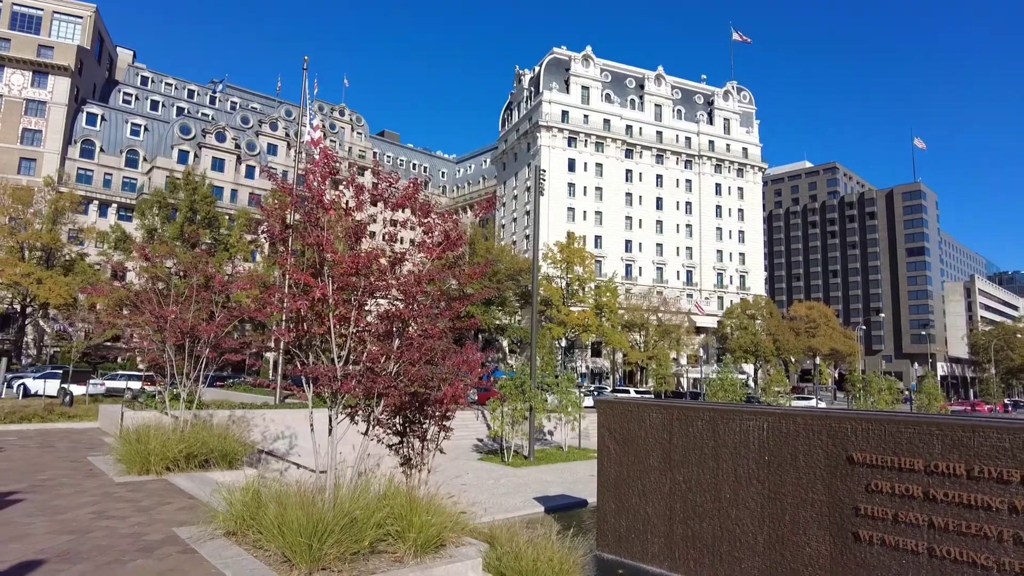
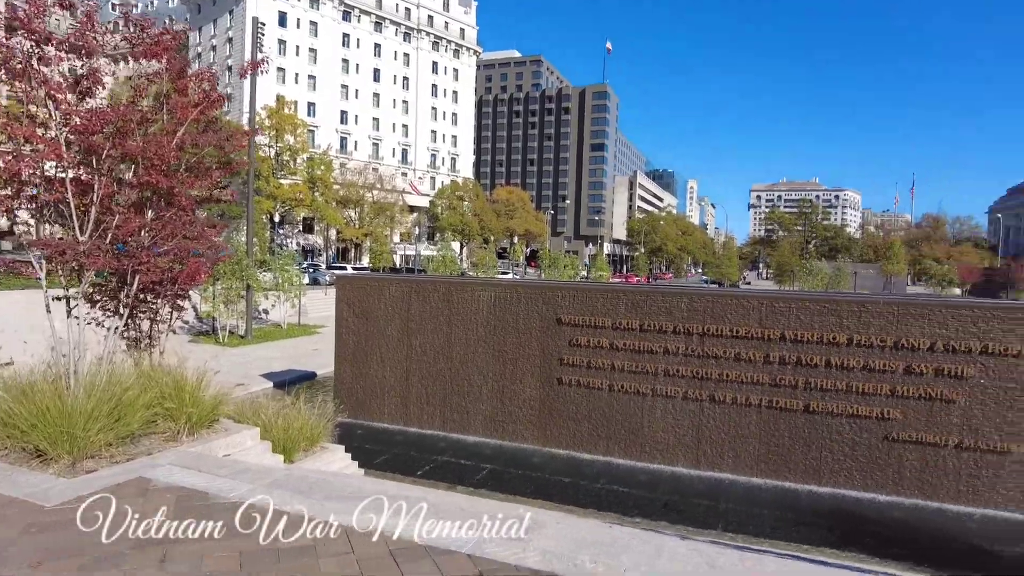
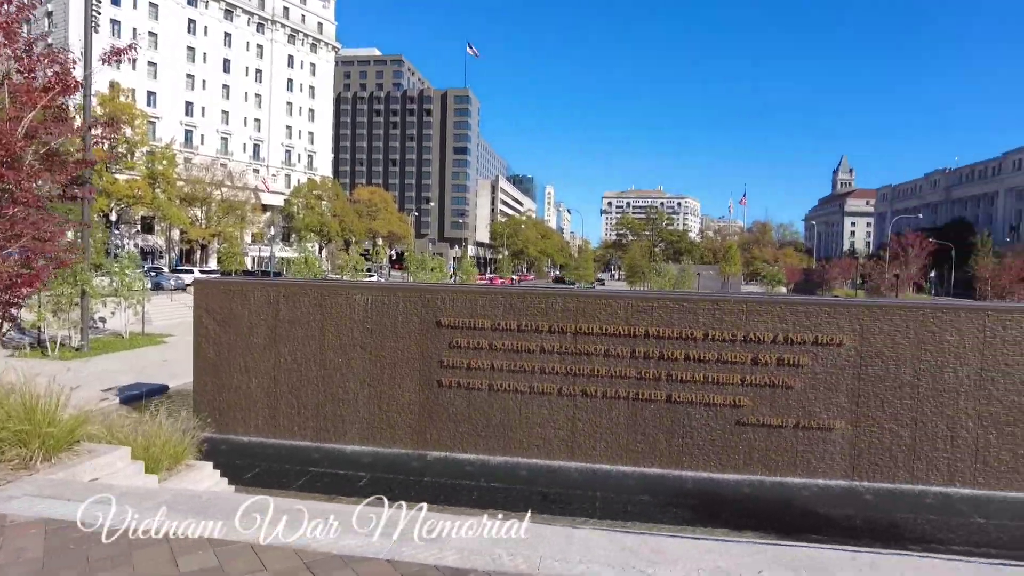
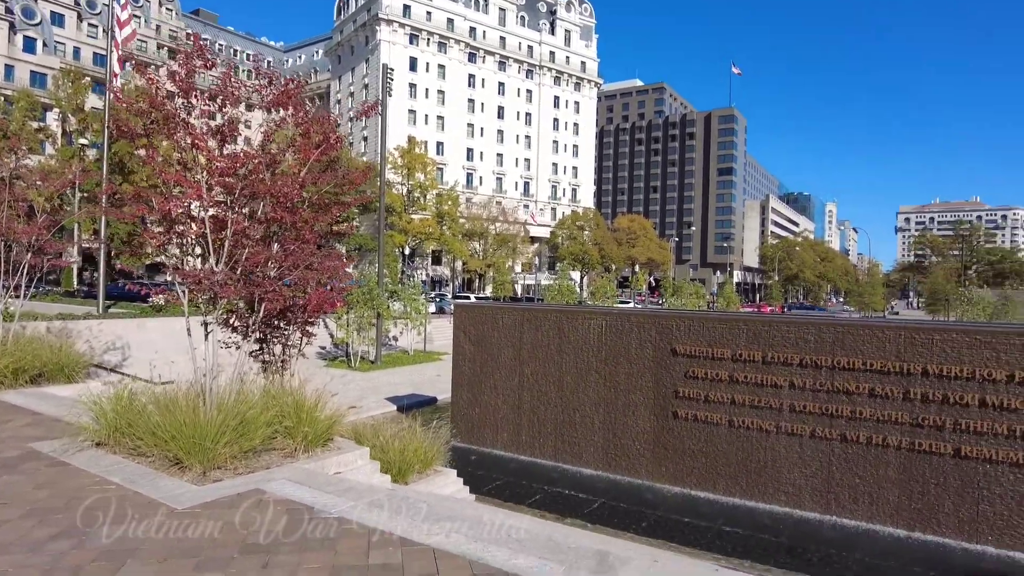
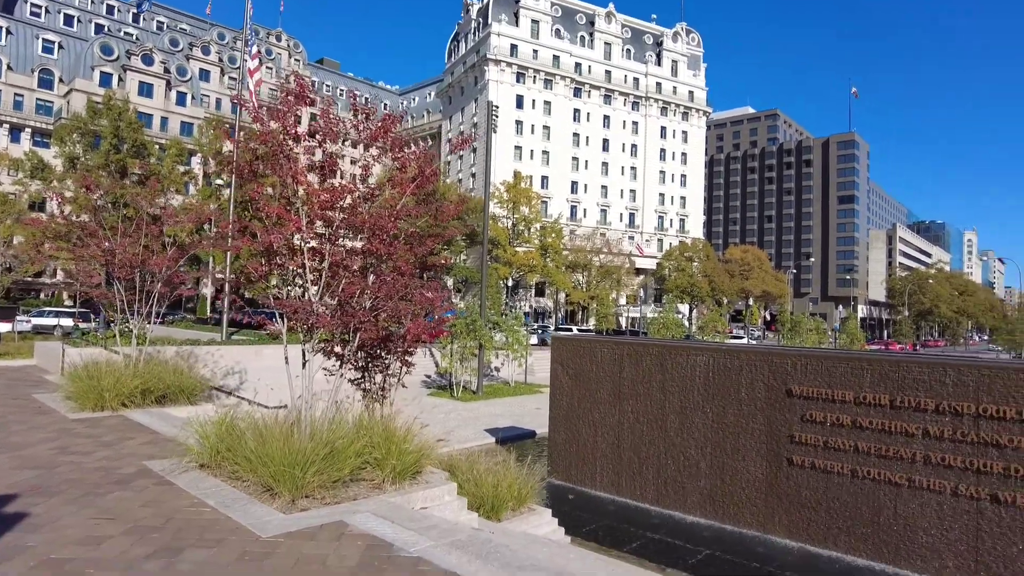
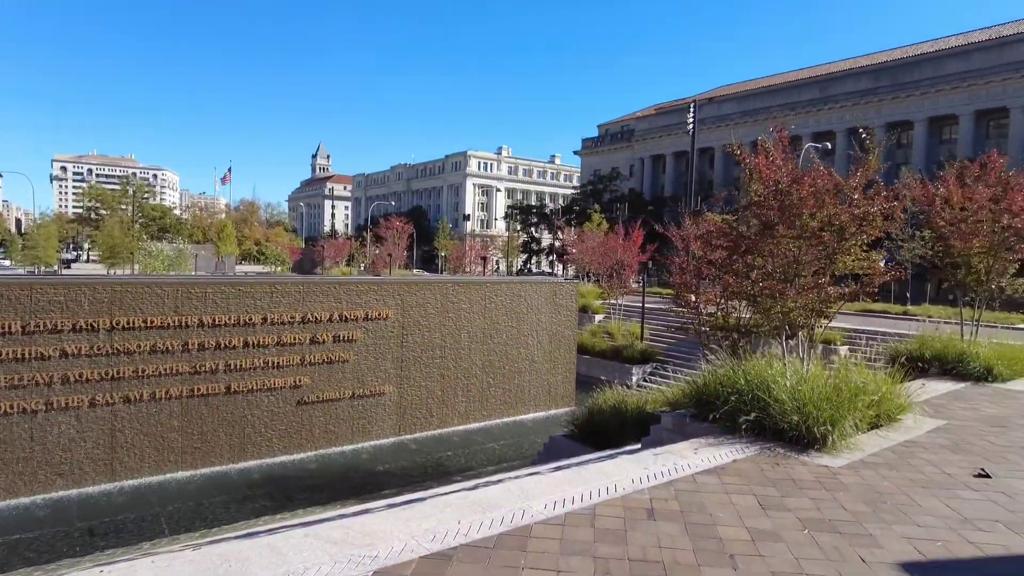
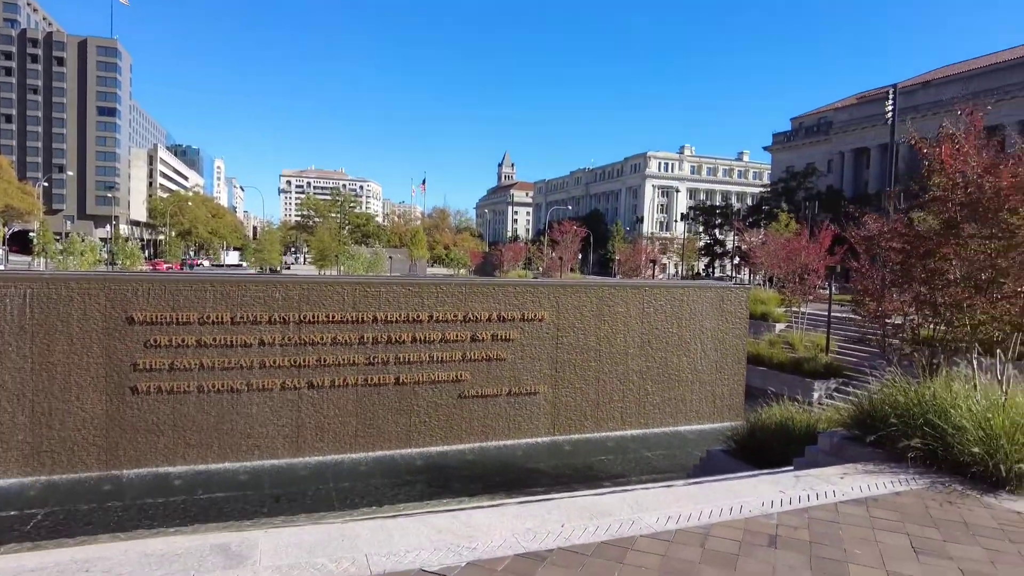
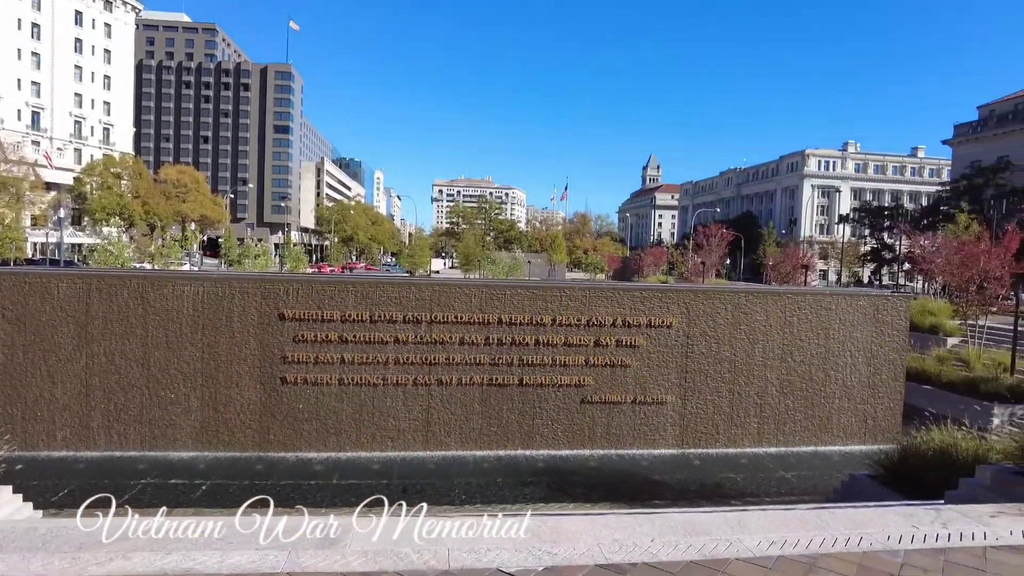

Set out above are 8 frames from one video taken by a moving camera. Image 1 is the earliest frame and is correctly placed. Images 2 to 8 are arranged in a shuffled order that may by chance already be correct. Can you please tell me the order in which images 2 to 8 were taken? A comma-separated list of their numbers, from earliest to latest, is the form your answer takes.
5, 4, 2, 3, 8, 7, 6
